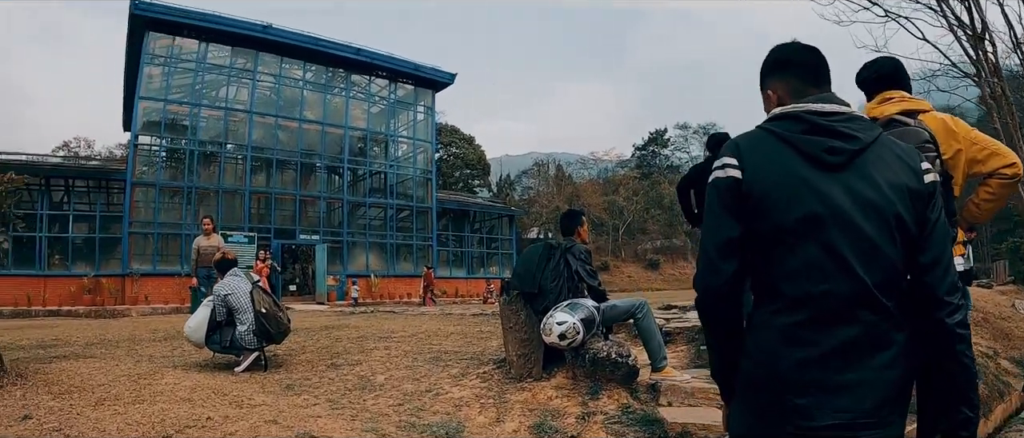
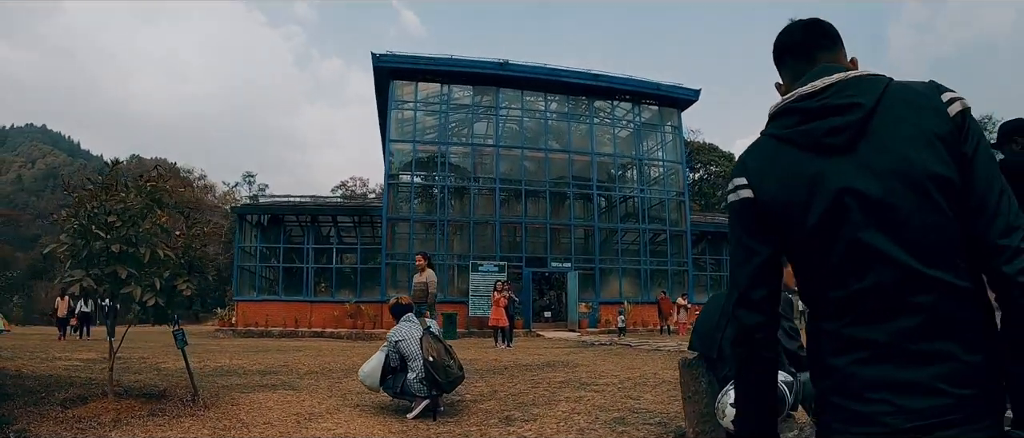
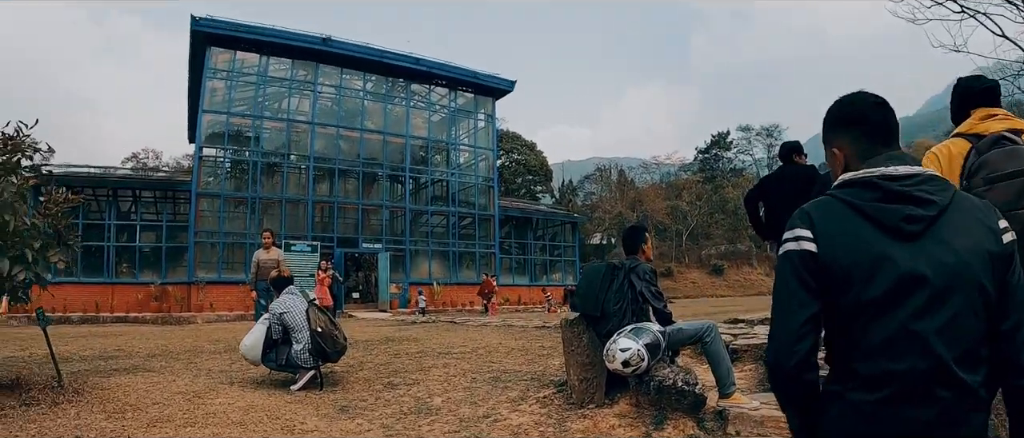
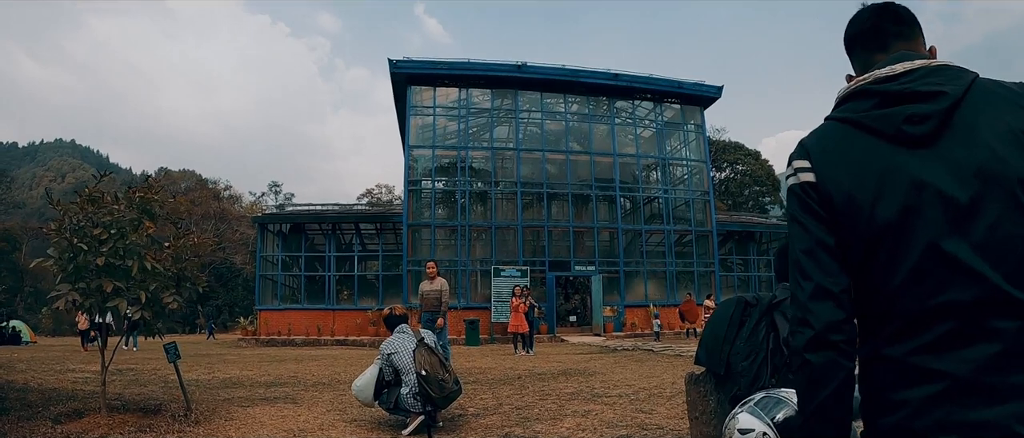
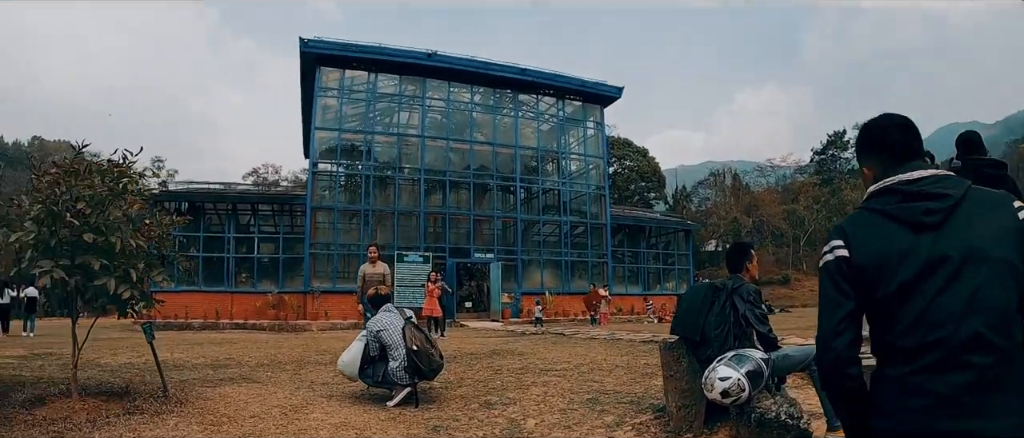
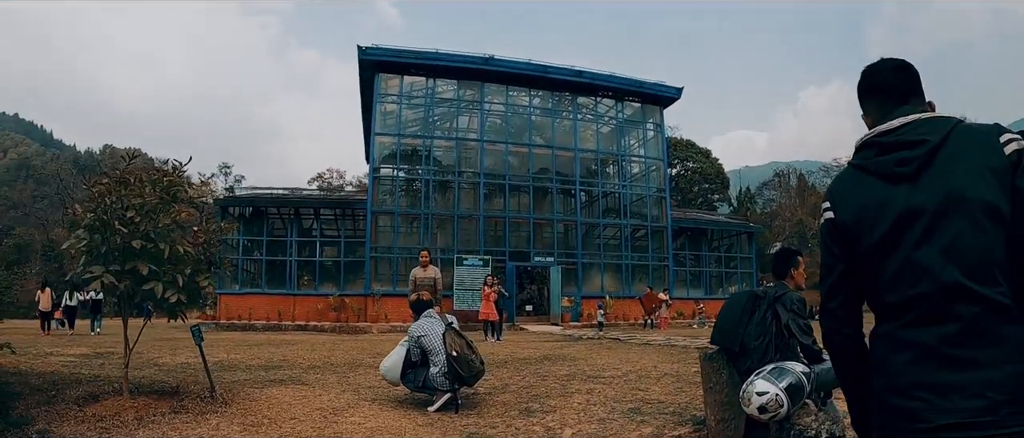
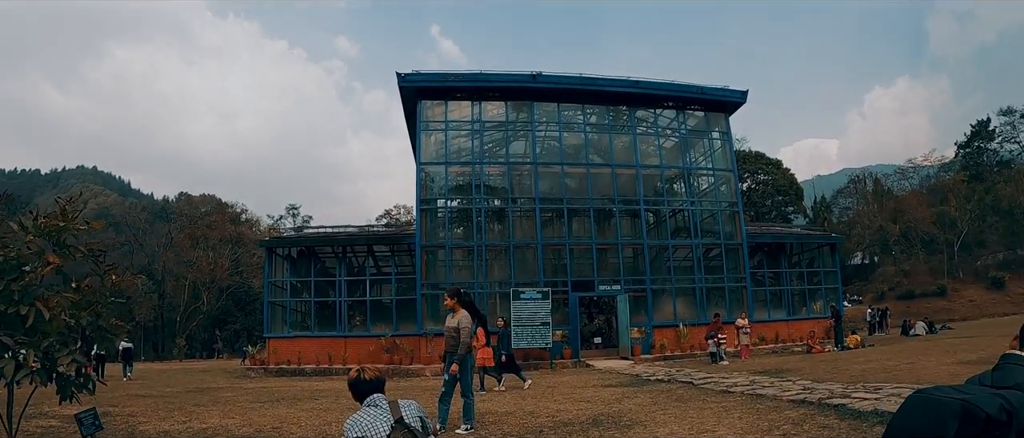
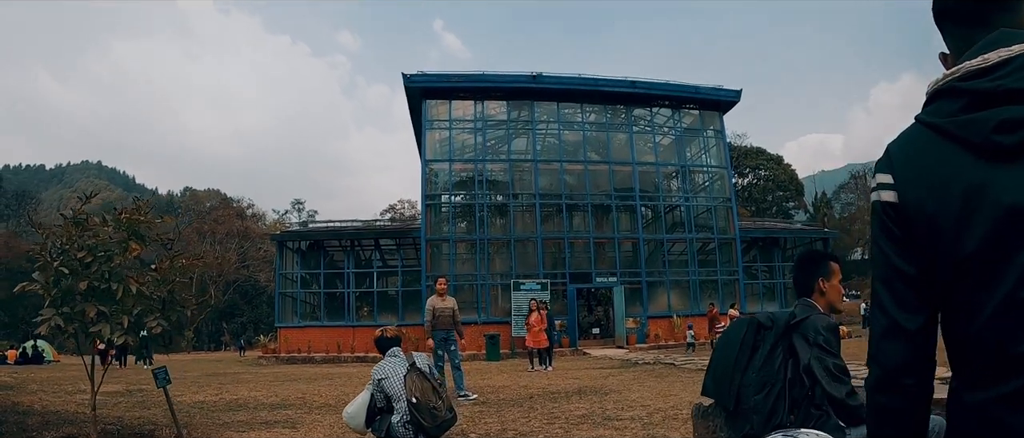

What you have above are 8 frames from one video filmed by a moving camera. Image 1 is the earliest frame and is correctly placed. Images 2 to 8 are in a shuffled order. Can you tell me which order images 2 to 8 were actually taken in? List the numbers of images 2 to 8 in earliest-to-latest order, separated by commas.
3, 5, 6, 2, 4, 8, 7
